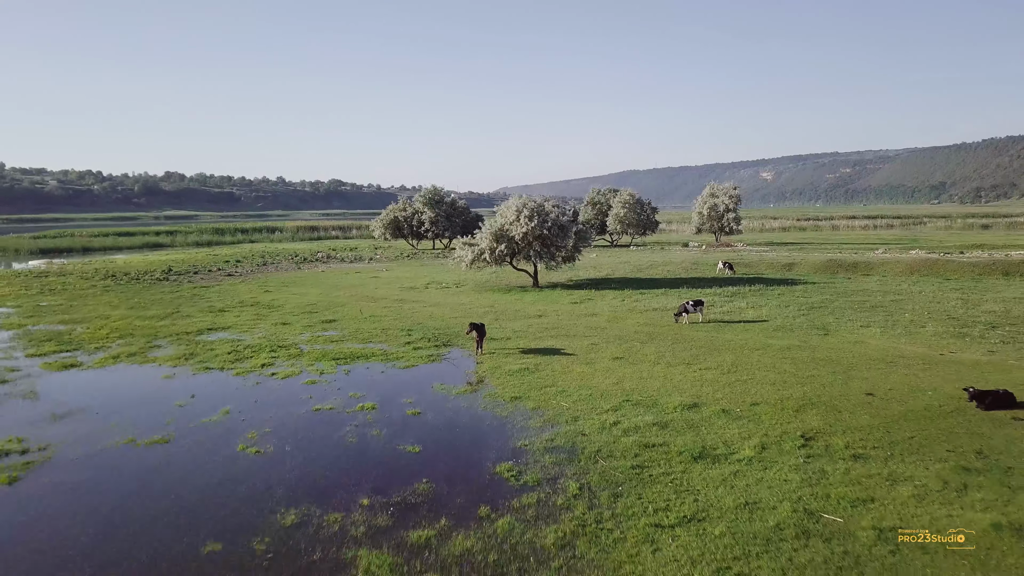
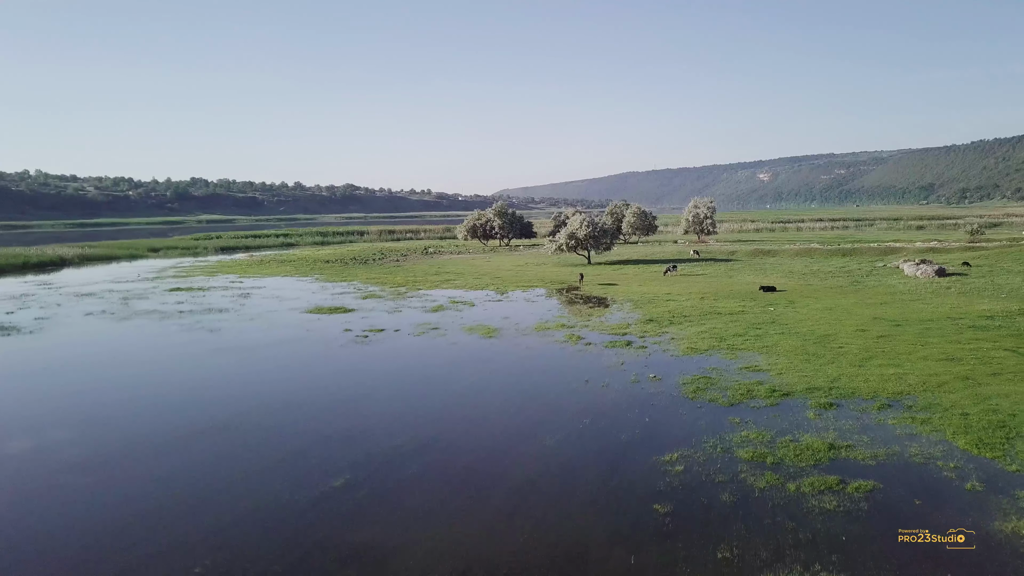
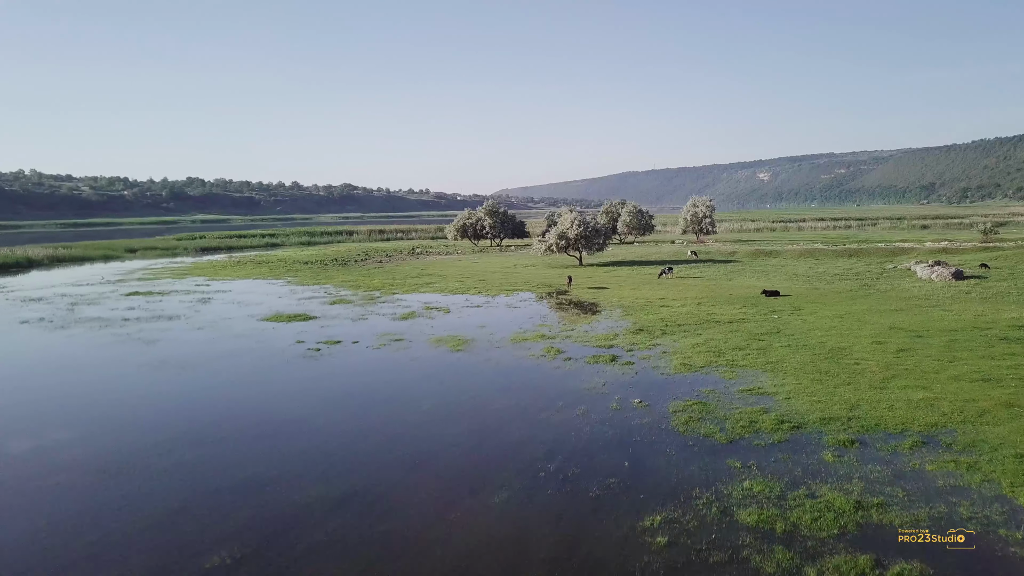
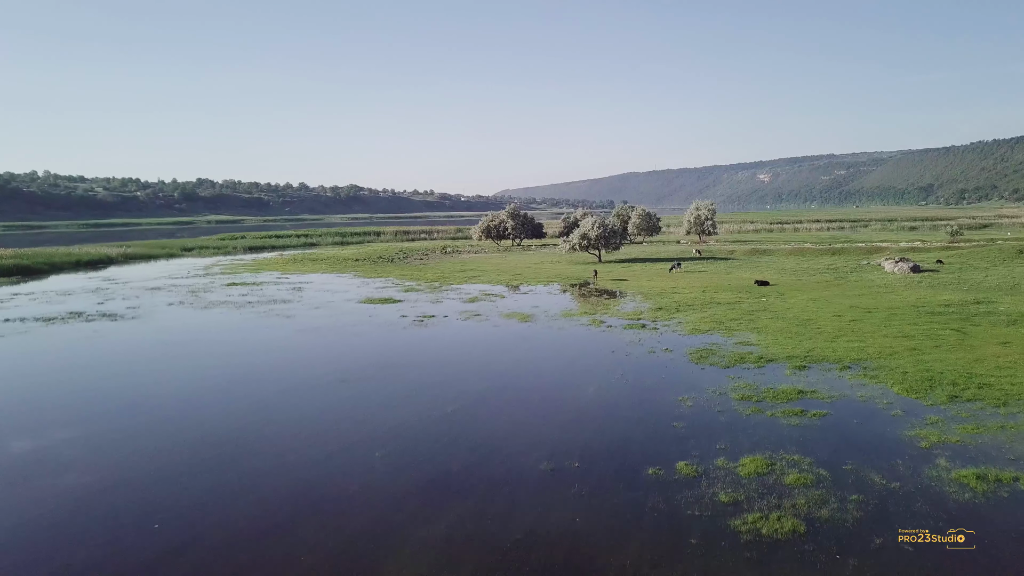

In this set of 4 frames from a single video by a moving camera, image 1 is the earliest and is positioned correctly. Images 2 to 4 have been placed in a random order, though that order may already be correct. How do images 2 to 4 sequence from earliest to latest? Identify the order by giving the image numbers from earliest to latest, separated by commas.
3, 2, 4
